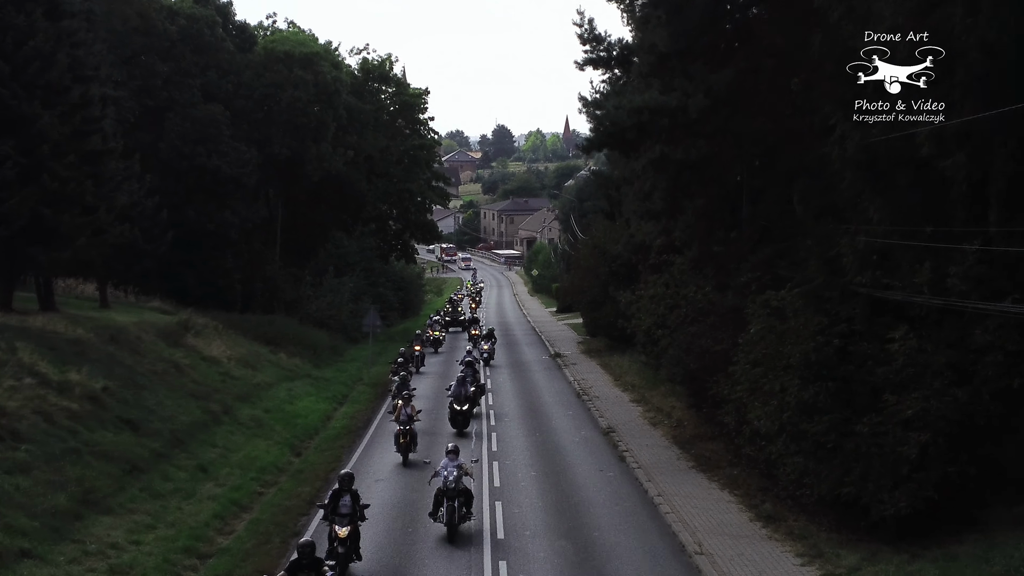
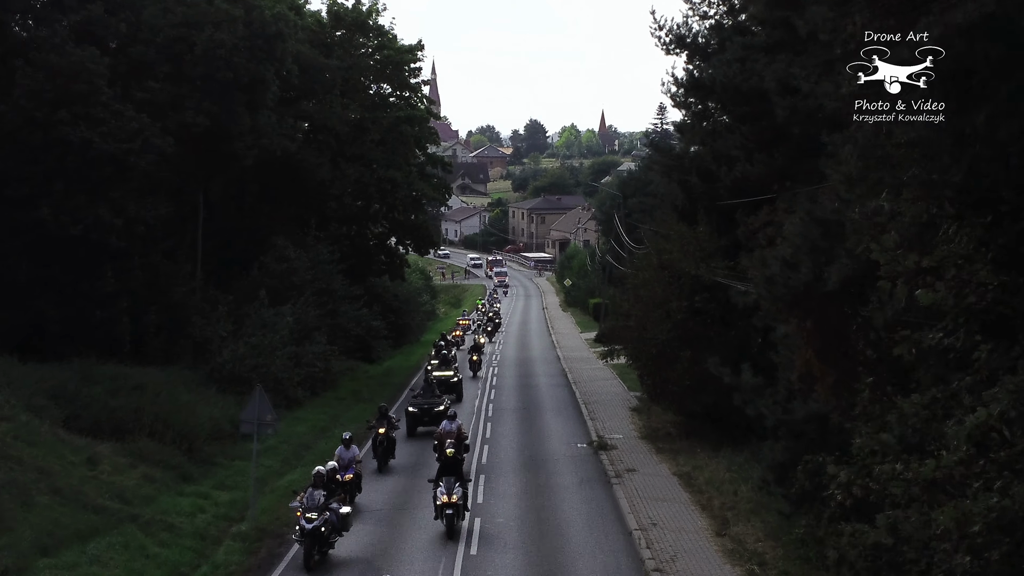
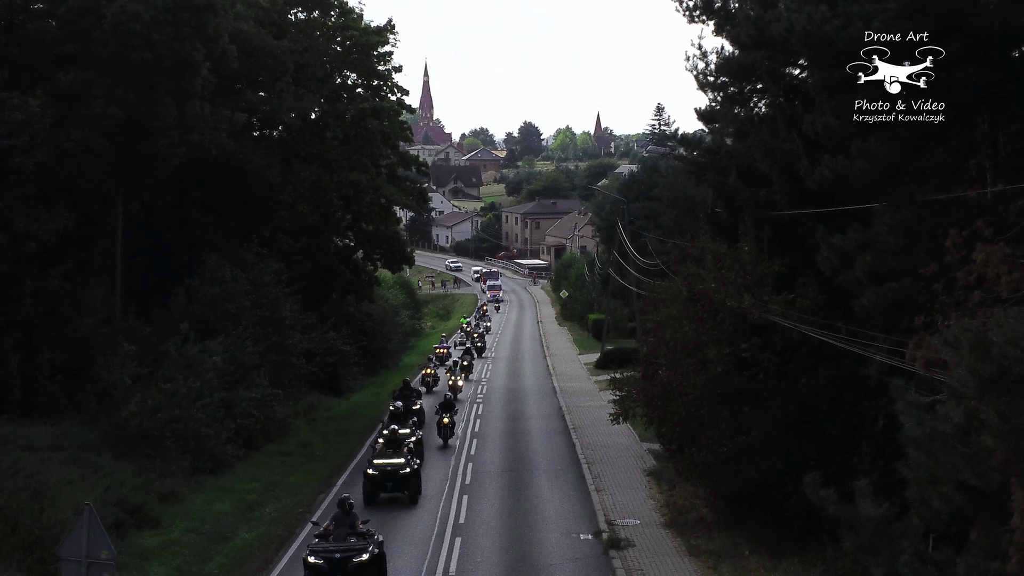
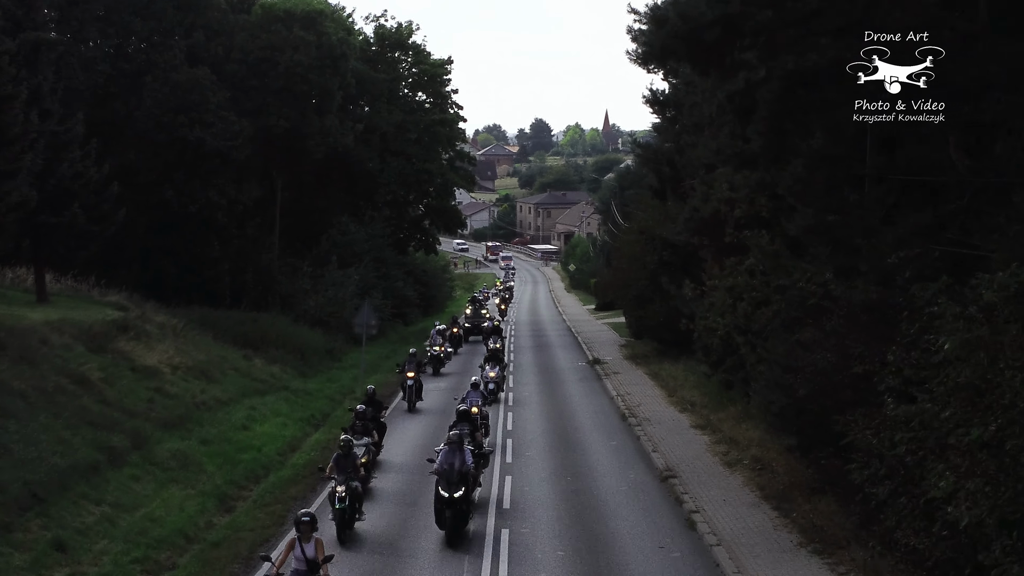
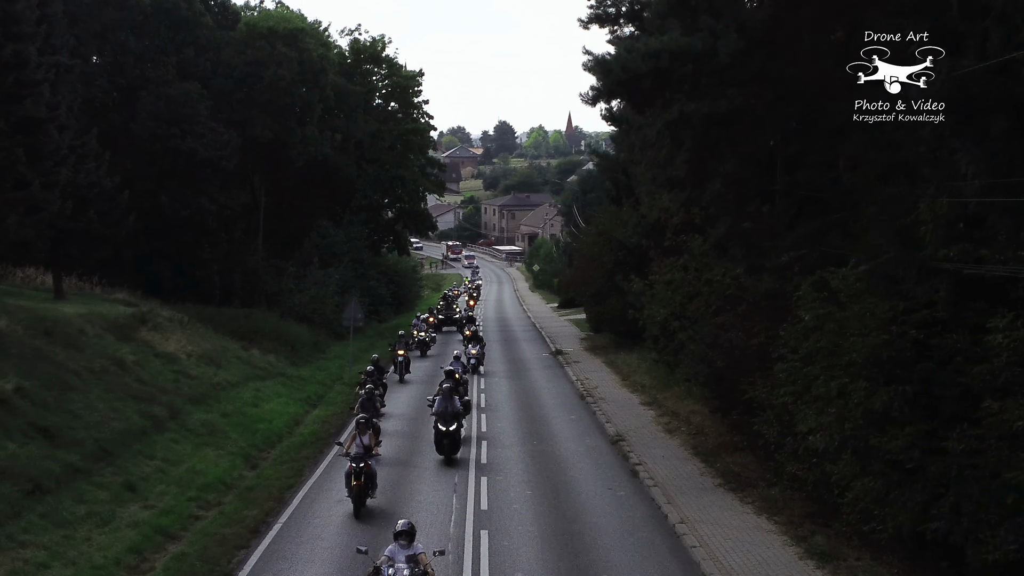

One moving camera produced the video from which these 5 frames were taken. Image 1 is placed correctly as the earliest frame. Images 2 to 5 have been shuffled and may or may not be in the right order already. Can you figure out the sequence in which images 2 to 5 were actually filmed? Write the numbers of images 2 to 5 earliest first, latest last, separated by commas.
5, 4, 2, 3
